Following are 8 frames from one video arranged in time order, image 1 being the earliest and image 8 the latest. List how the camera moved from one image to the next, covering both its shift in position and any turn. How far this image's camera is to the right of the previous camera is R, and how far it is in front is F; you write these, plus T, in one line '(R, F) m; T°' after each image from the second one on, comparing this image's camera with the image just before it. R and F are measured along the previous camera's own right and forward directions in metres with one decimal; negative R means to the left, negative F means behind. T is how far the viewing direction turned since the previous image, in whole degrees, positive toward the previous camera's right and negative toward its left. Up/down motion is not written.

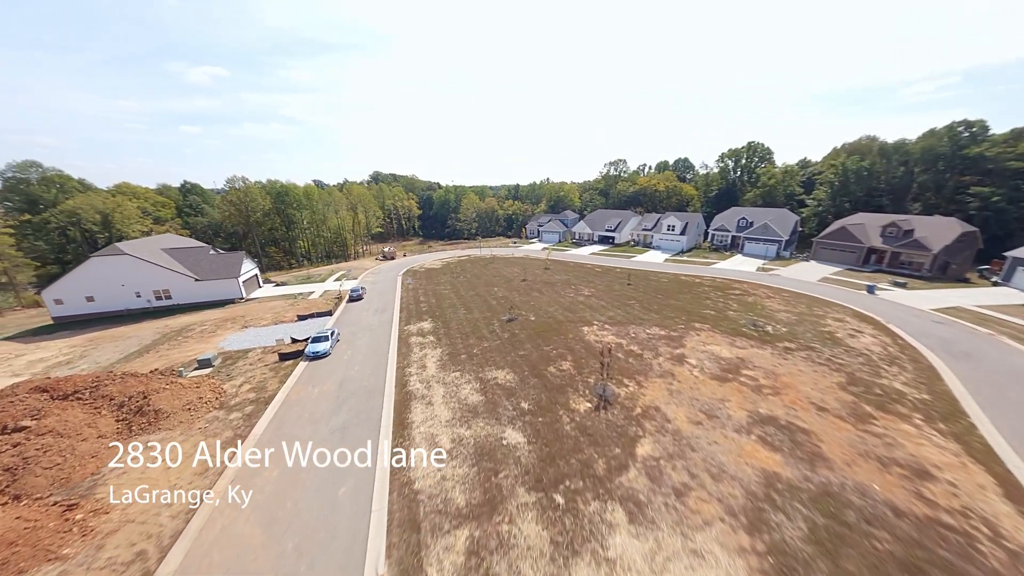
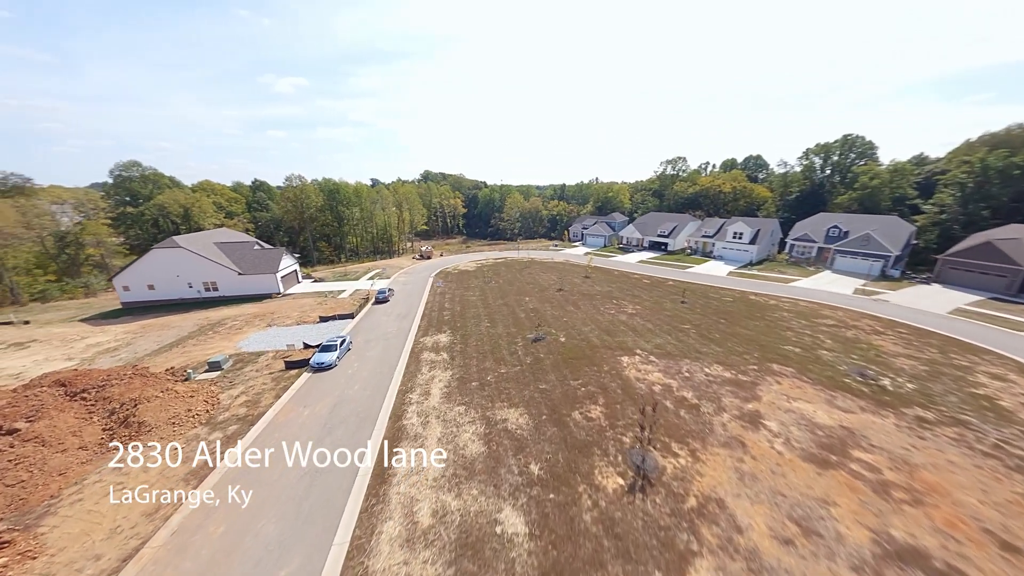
(+1.1, +3.6) m; -8°
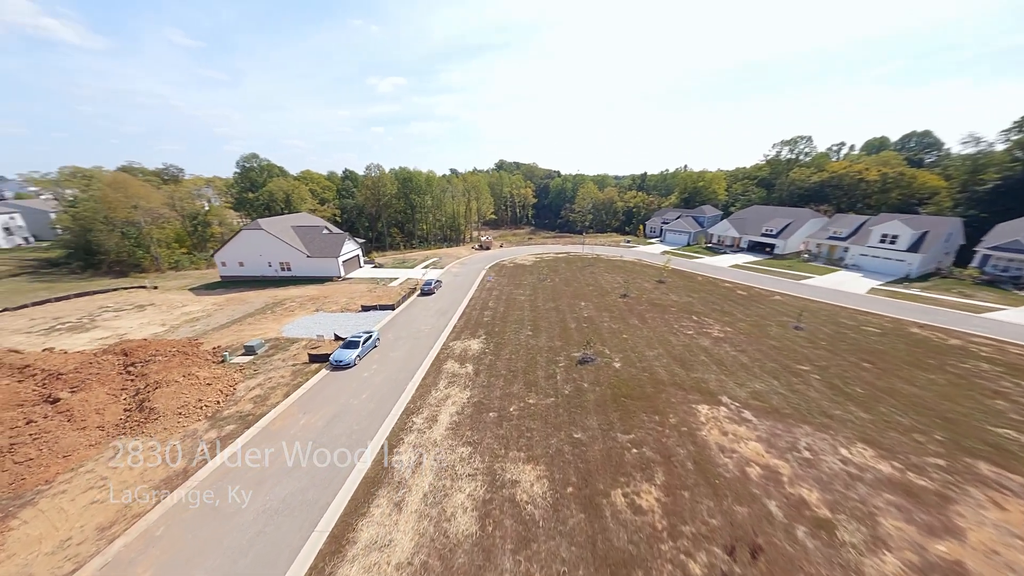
(+1.4, +4.5) m; -13°
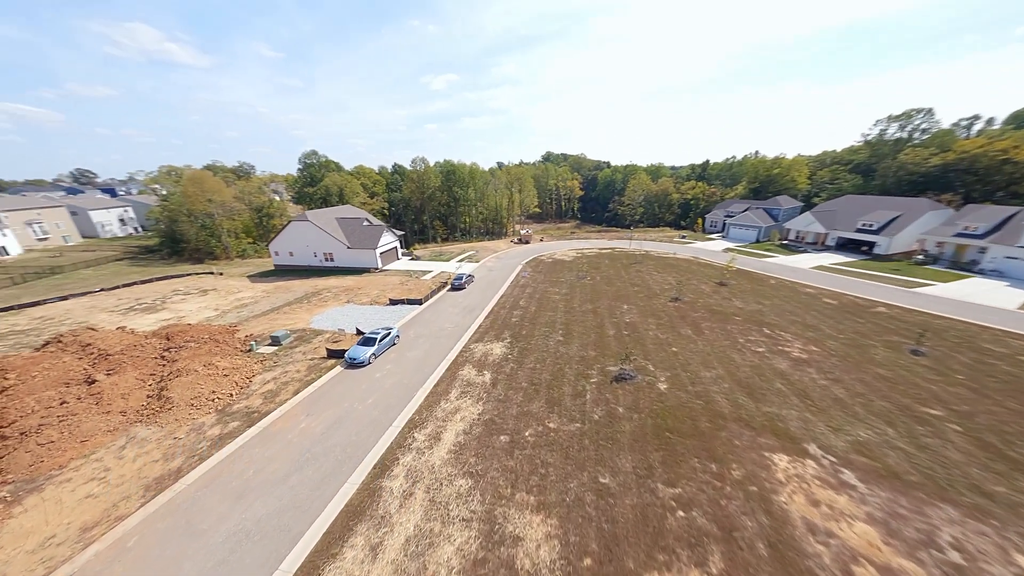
(+1.0, +2.6) m; -8°
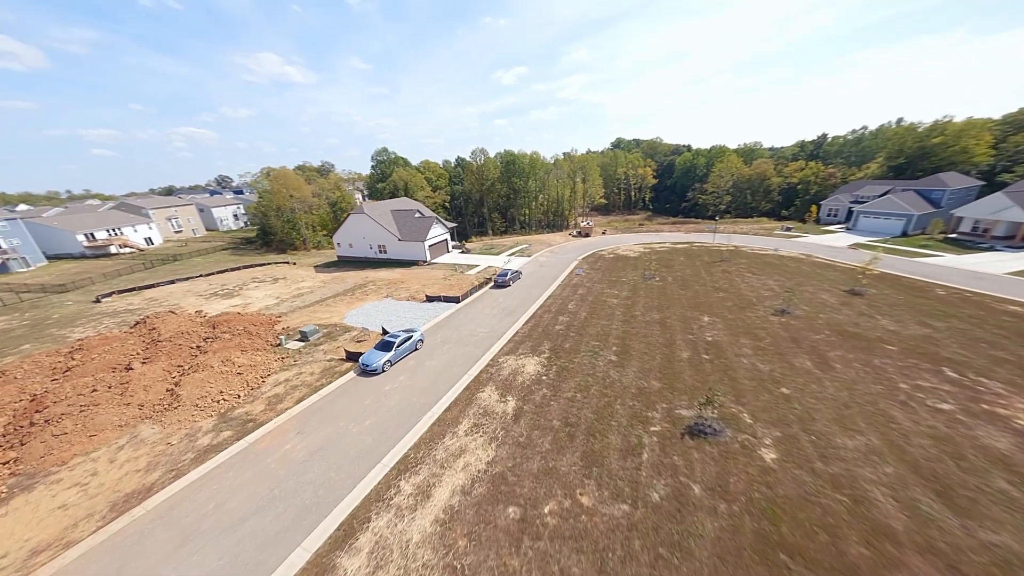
(+1.2, +4.1) m; -12°
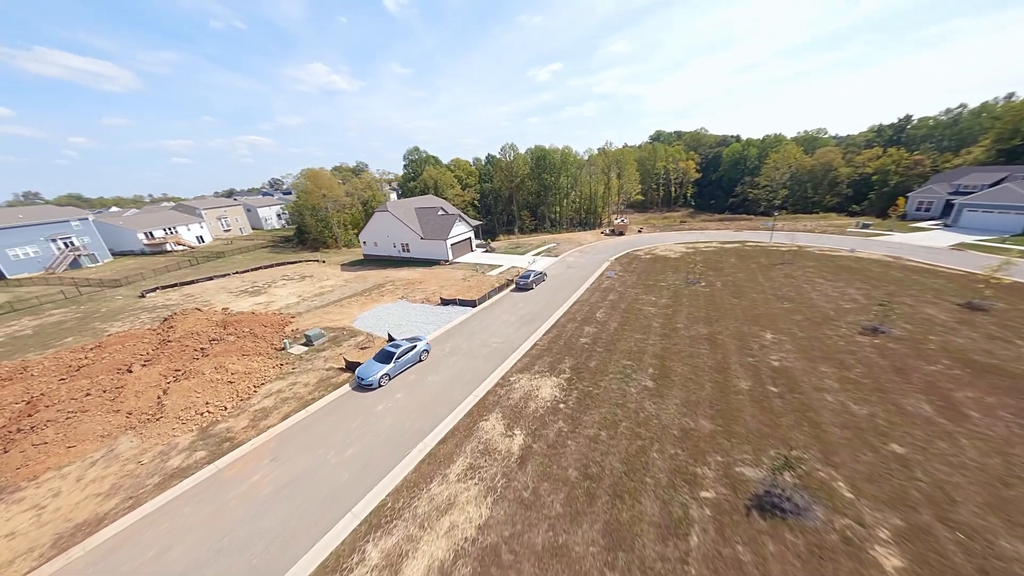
(+0.8, +2.6) m; -6°
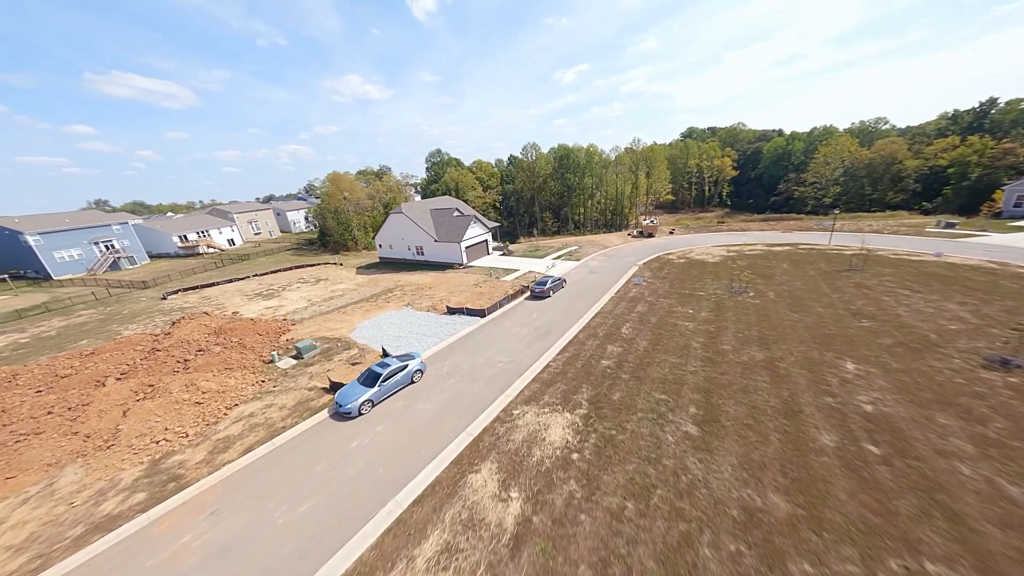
(+0.7, +2.7) m; -4°
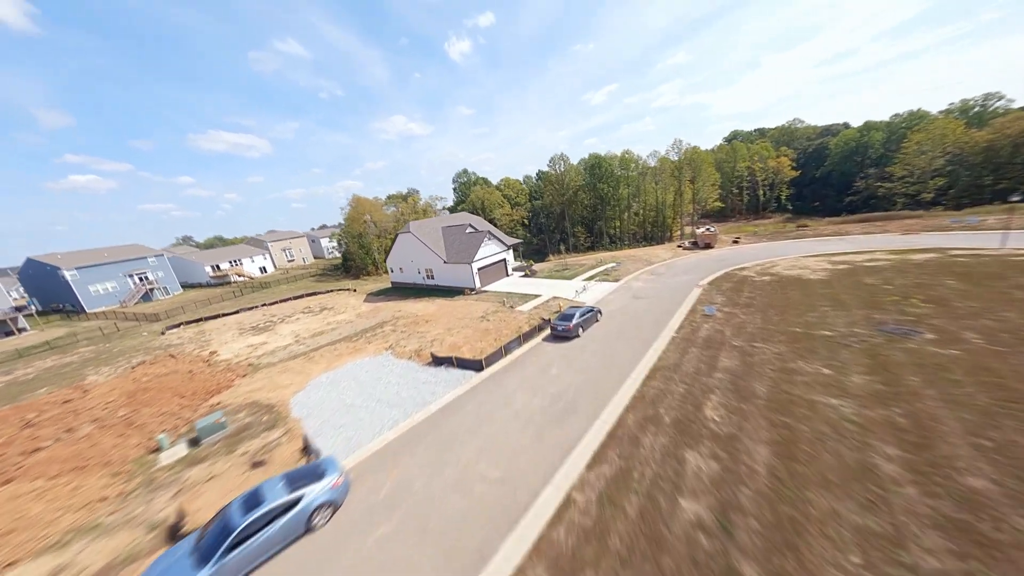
(+1.4, +7.0) m; -7°
